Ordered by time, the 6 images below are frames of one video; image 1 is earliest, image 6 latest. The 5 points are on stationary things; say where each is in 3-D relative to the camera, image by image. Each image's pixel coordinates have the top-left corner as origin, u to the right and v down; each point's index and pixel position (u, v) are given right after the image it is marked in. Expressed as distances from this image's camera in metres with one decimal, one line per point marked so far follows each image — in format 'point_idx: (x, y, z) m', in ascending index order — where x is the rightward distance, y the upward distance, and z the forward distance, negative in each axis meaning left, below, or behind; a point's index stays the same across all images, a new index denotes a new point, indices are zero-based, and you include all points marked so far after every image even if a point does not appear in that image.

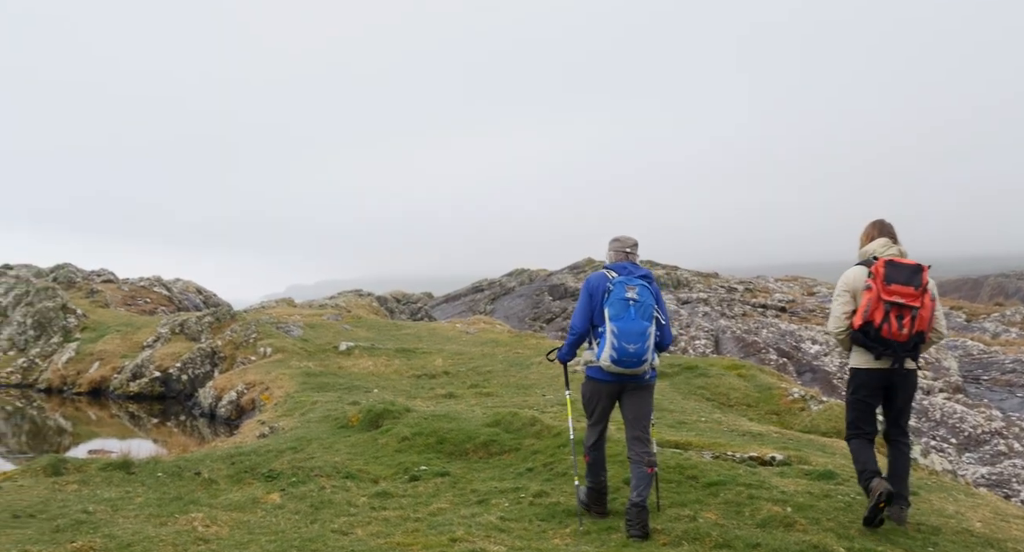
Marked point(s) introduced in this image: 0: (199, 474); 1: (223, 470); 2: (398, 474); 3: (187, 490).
0: (-7.0, -4.5, +17.9) m
1: (-6.4, -4.5, +18.2) m
2: (-2.6, -4.4, +17.8) m
3: (-7.0, -4.6, +17.2) m
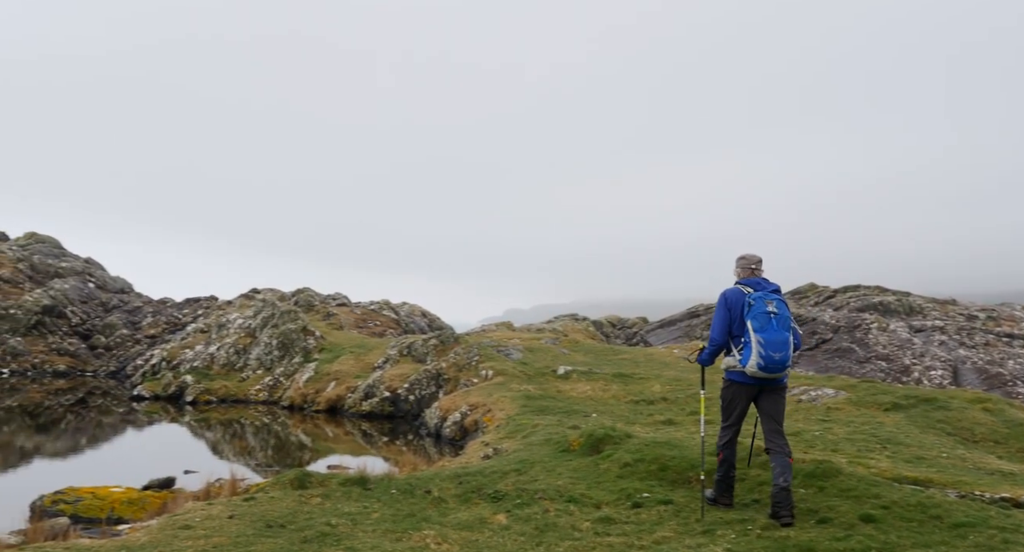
0: (-1.9, -5.0, +18.5) m
1: (-1.4, -5.0, +18.7) m
2: (+2.4, -5.0, +17.7) m
3: (-2.1, -5.2, +17.8) m
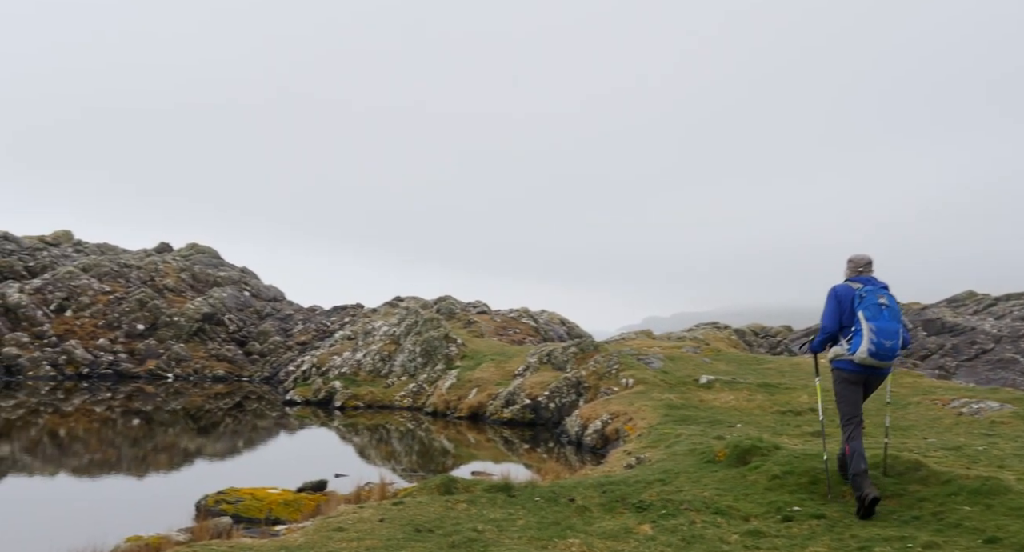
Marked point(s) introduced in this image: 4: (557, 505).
0: (+1.4, -5.2, +18.5) m
1: (+1.9, -5.2, +18.6) m
2: (+5.6, -5.2, +17.3) m
3: (+1.1, -5.4, +17.9) m
4: (+1.0, -5.3, +18.4) m
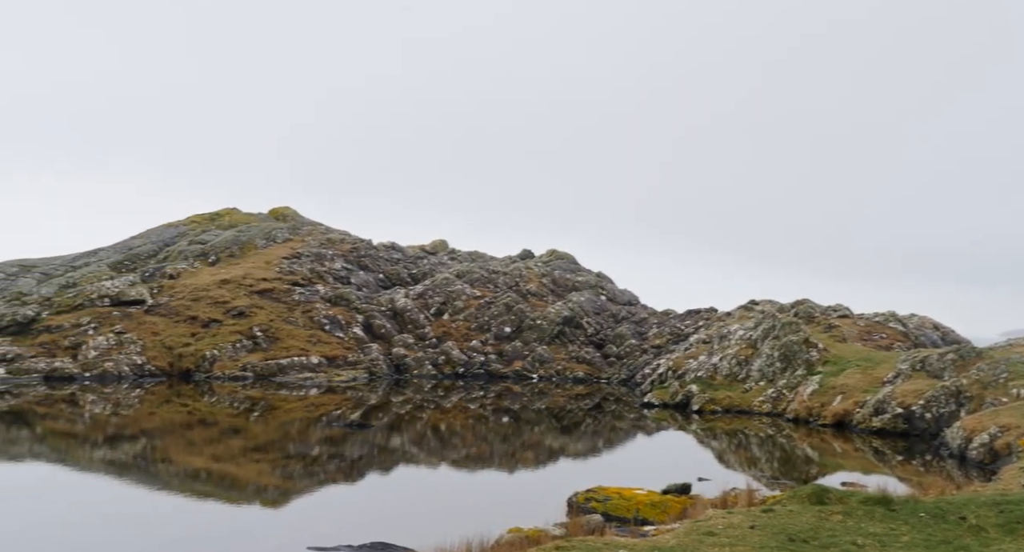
0: (+9.6, -5.2, +17.2) m
1: (+10.2, -5.2, +17.2) m
2: (+13.3, -5.1, +14.8) m
3: (+9.2, -5.4, +16.6) m
4: (+9.2, -5.3, +17.2) m
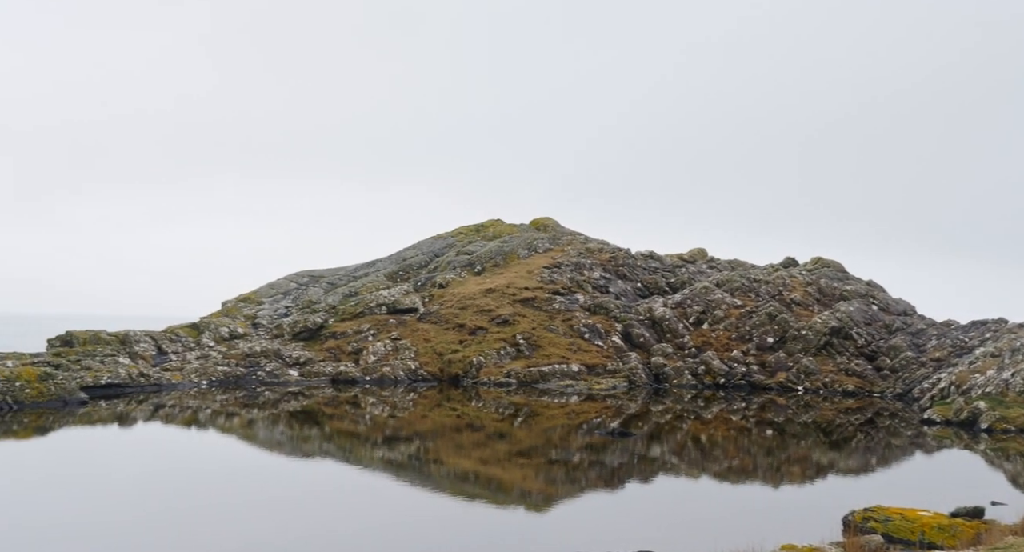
0: (+15.0, -5.4, +14.8) m
1: (+15.5, -5.3, +14.6) m
2: (+17.7, -5.1, +11.4) m
3: (+14.4, -5.5, +14.4) m
4: (+14.6, -5.4, +14.9) m
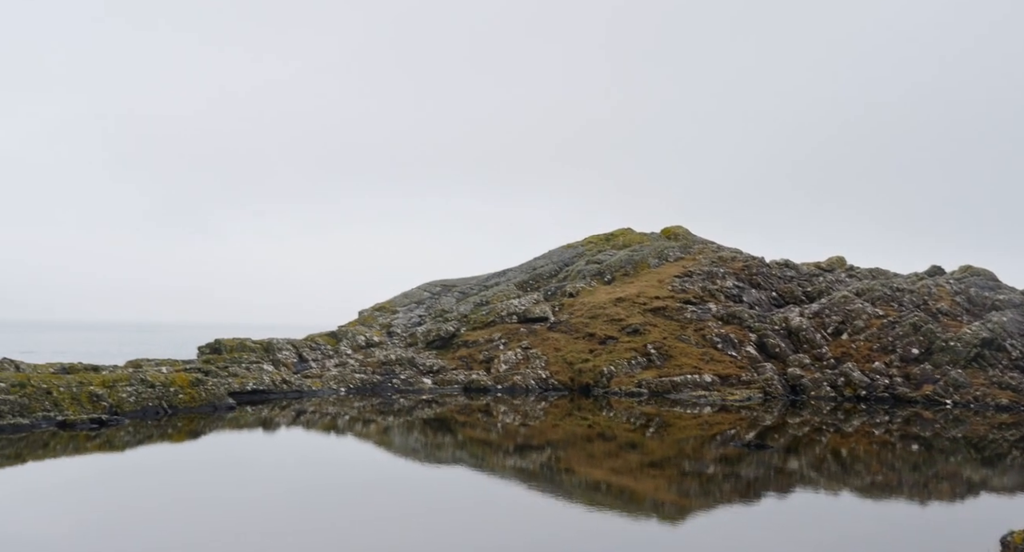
0: (+17.4, -5.5, +13.4) m
1: (+17.9, -5.5, +13.1) m
2: (+19.6, -5.2, +9.6) m
3: (+16.8, -5.7, +13.1) m
4: (+17.1, -5.6, +13.6) m
